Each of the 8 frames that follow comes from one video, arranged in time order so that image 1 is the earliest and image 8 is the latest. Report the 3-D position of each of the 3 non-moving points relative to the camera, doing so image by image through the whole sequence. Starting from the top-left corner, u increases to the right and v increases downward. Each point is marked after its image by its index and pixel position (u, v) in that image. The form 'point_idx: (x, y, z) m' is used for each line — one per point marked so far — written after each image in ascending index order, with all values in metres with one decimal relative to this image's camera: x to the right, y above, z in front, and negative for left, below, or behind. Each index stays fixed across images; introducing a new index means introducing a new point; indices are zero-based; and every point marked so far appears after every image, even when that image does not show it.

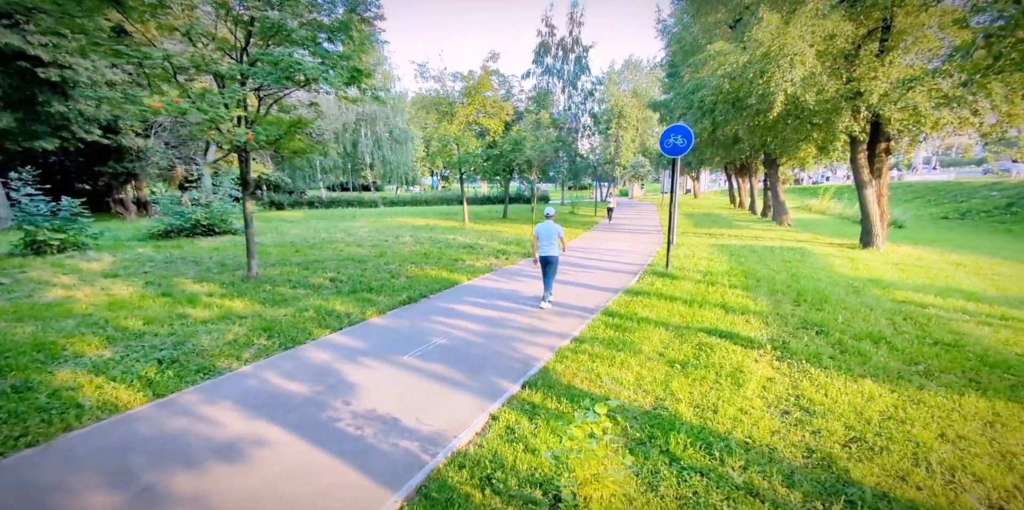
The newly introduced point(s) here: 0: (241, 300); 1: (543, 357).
0: (-4.1, -0.7, +6.7) m
1: (+0.3, -0.9, +4.1) m
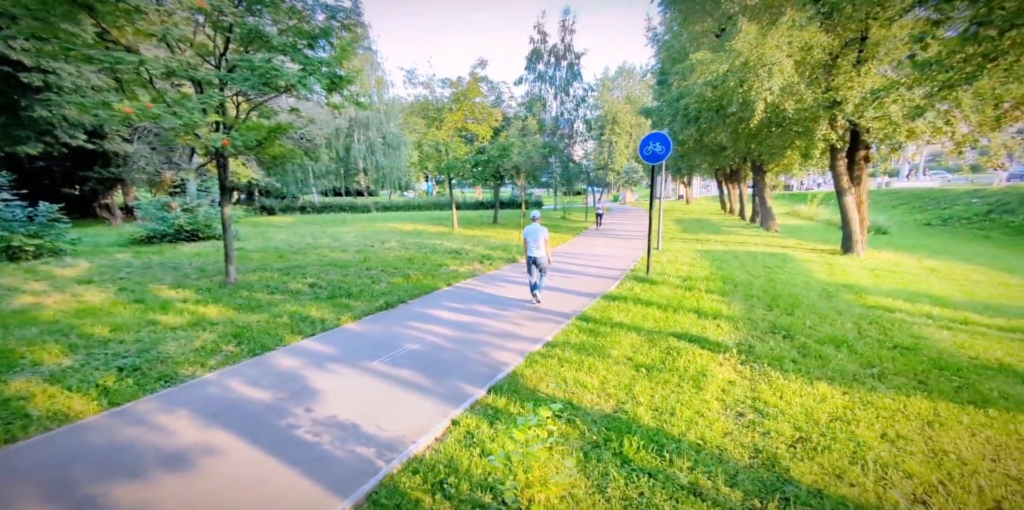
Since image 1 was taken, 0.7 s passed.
0: (-4.4, -0.8, +6.6) m
1: (0.0, -1.0, +4.1) m
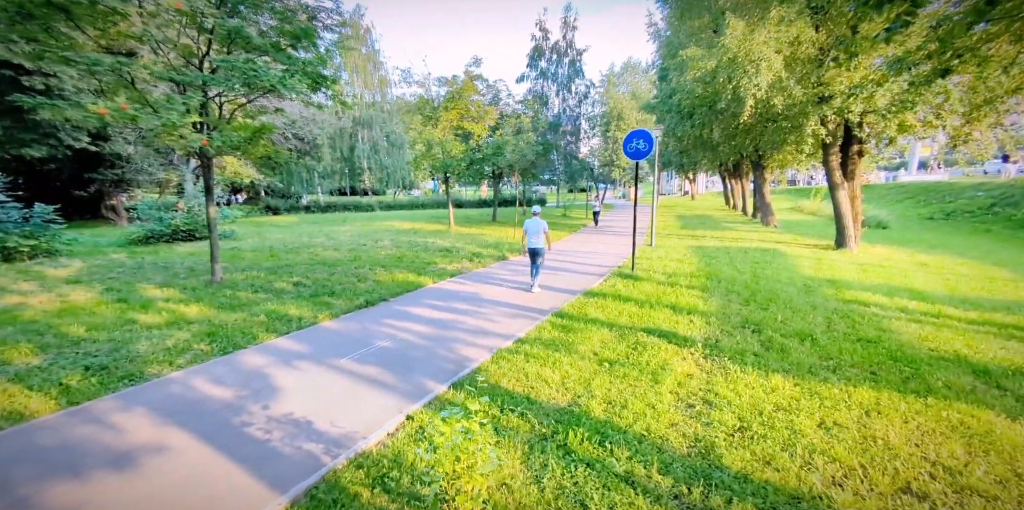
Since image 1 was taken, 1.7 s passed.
0: (-4.8, -0.8, +6.7) m
1: (-0.3, -1.0, +4.2) m
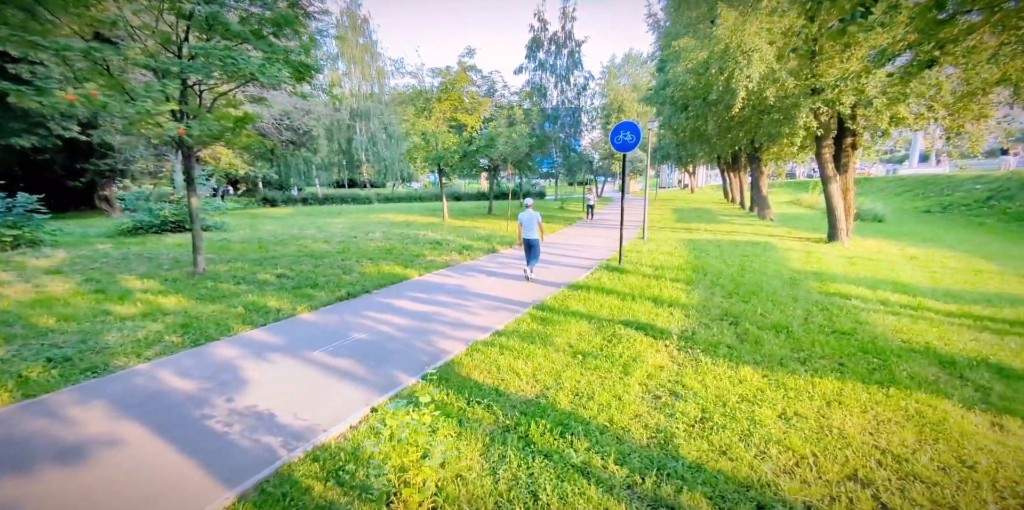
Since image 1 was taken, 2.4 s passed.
0: (-5.0, -0.6, +6.7) m
1: (-0.5, -0.9, +4.2) m
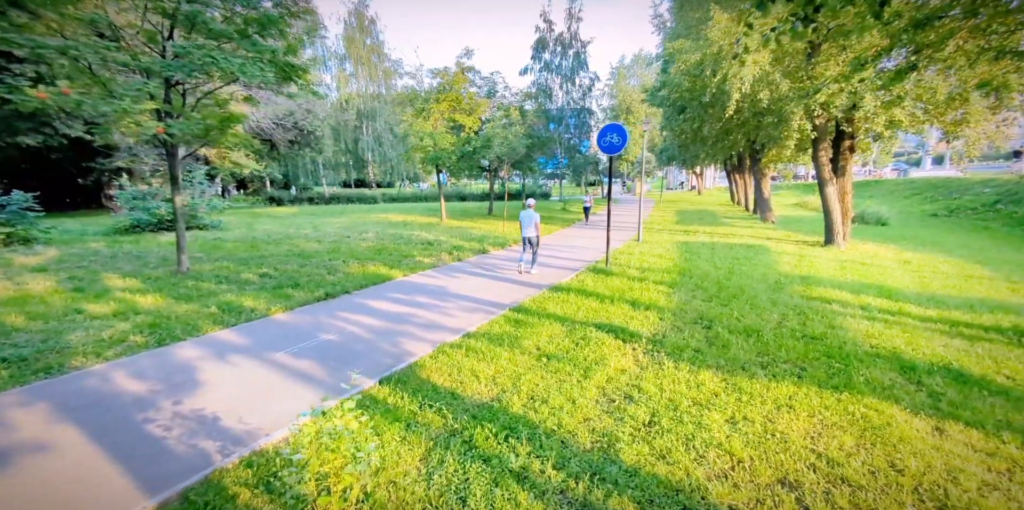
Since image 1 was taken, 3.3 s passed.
0: (-5.4, -0.6, +6.7) m
1: (-0.9, -0.9, +4.2) m
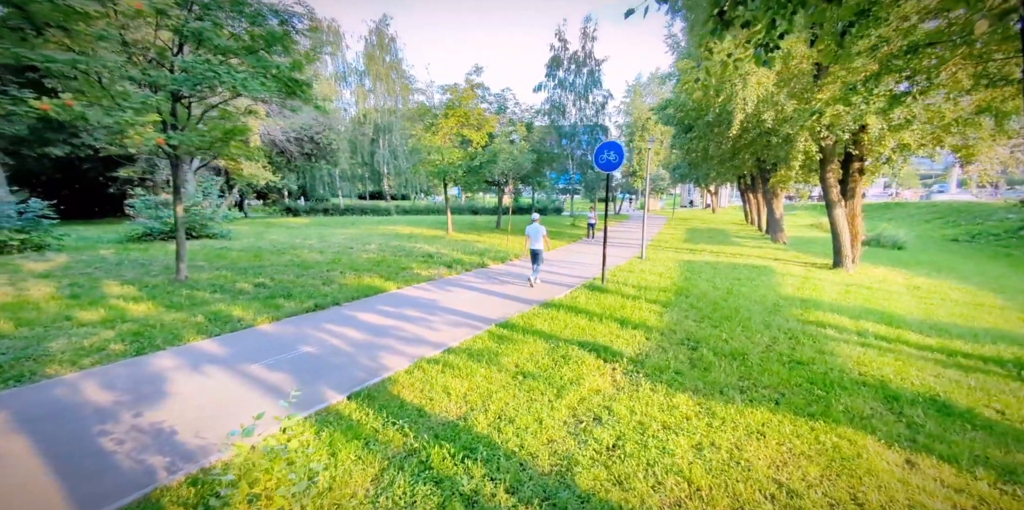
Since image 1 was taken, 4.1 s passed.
0: (-5.5, -0.7, +6.7) m
1: (-1.1, -1.1, +4.2) m
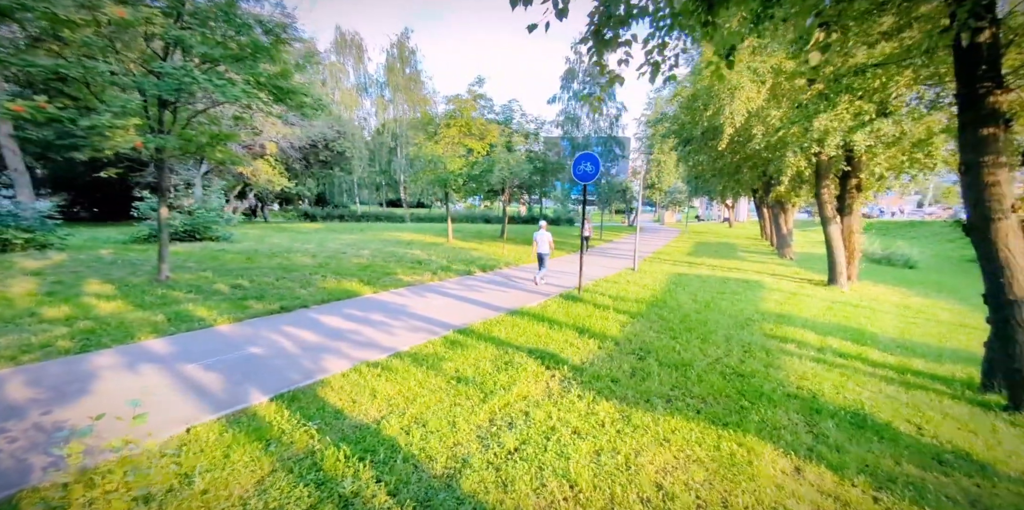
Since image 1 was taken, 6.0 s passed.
0: (-6.1, -0.7, +6.8) m
1: (-1.7, -1.1, +4.3) m
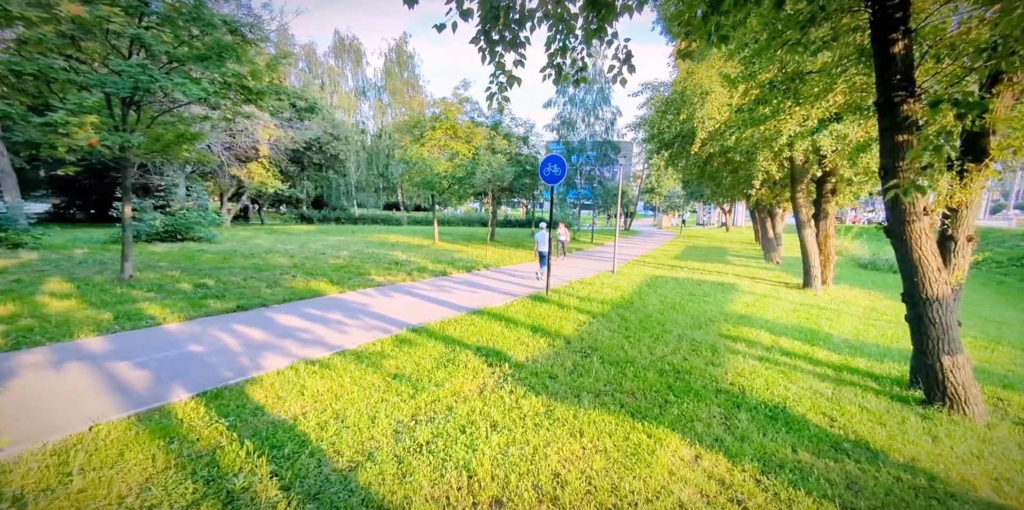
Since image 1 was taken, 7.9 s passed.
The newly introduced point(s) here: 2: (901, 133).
0: (-6.7, -0.7, +6.8) m
1: (-2.3, -1.1, +4.3) m
2: (+3.4, +1.1, +3.9) m
